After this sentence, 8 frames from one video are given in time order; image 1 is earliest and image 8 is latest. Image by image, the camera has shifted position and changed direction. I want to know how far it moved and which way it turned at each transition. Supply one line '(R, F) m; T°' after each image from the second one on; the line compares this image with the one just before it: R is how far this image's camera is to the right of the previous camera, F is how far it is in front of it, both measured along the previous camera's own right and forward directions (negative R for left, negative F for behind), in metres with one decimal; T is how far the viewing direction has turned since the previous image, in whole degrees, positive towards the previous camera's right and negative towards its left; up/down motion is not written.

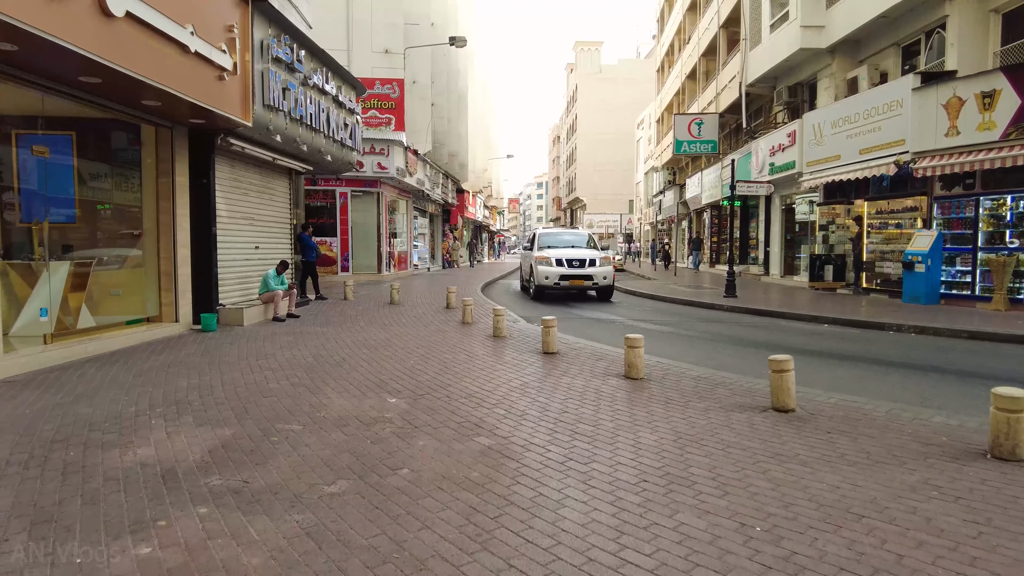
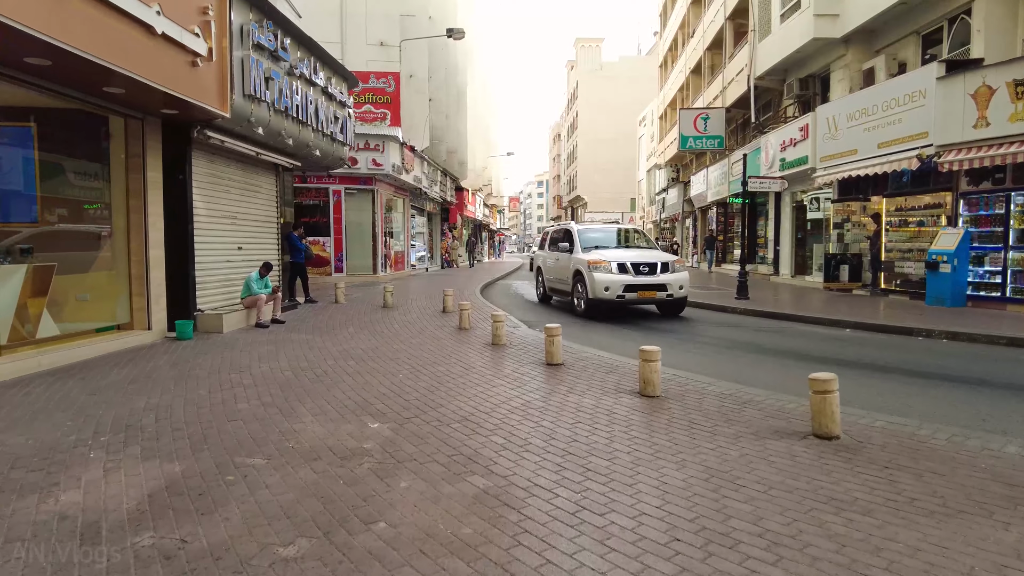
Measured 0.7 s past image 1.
(0.0, +0.8) m; 0°
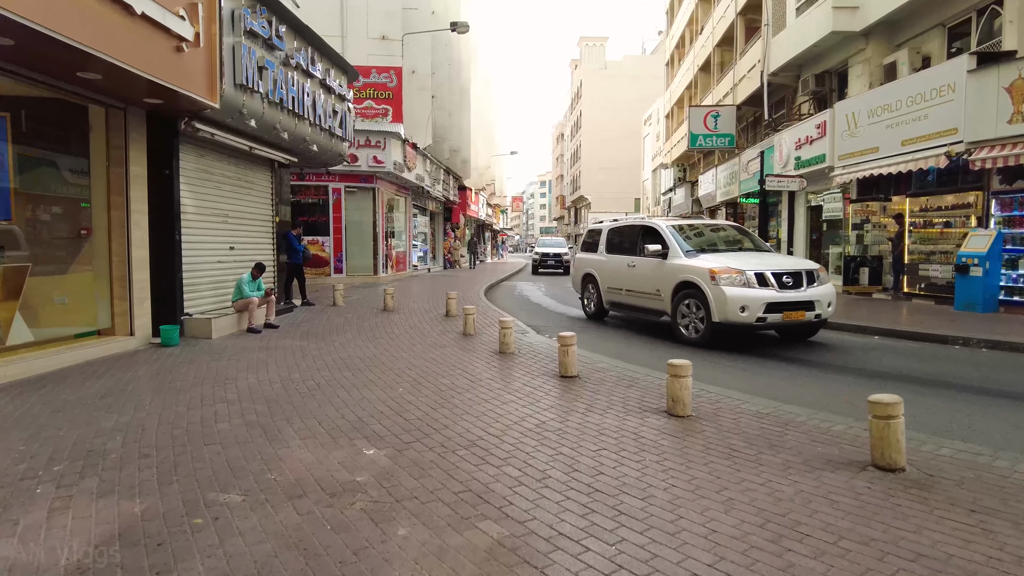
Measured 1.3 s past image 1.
(-0.1, +0.6) m; 0°
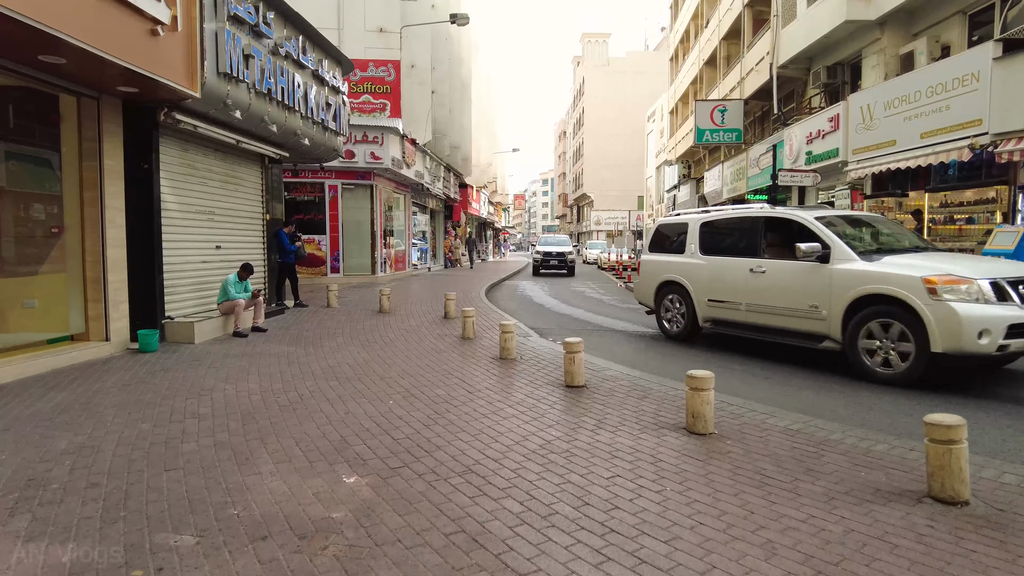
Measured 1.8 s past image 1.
(0.0, +0.6) m; 0°
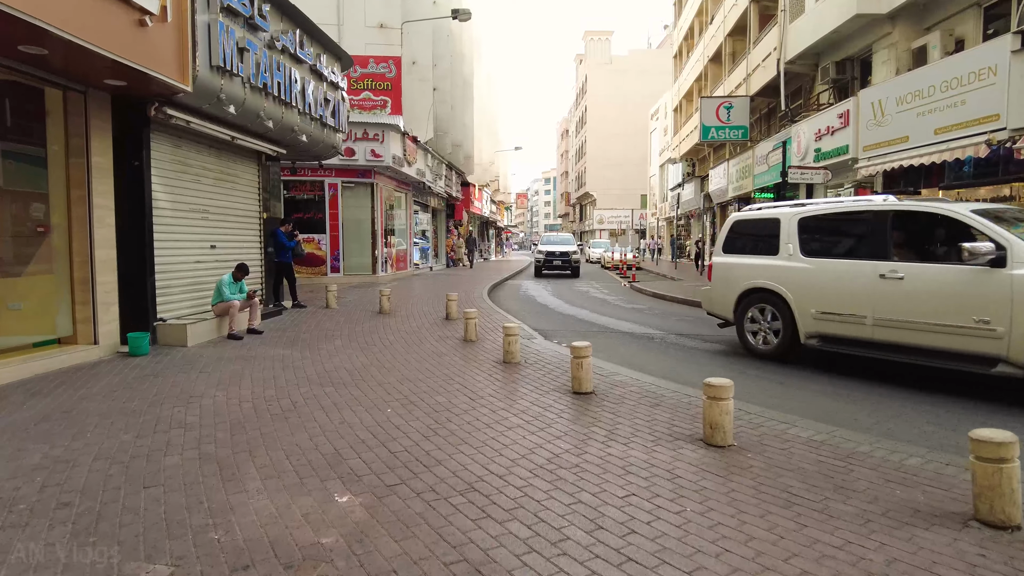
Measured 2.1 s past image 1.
(0.0, +0.3) m; 0°
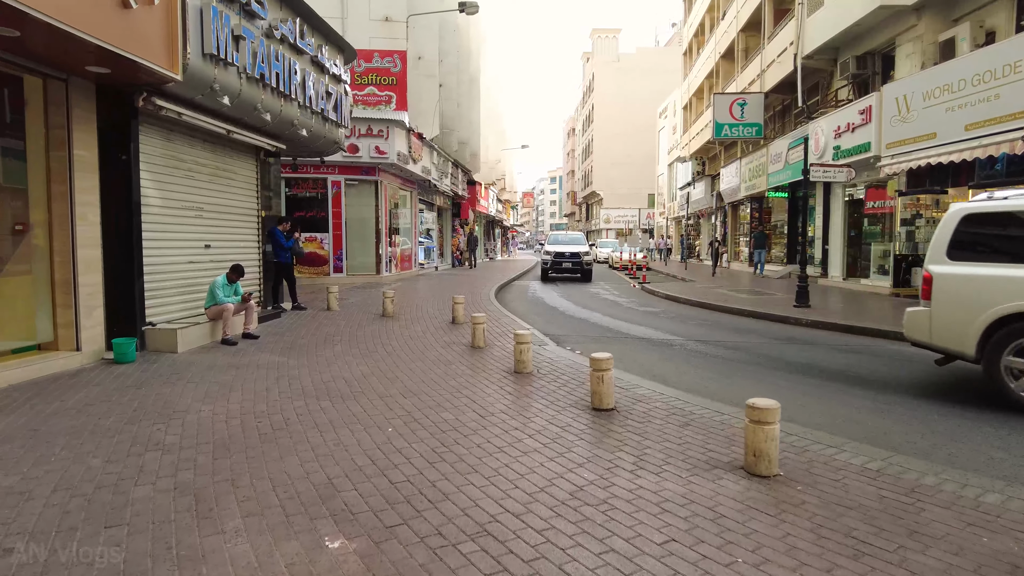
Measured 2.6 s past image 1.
(-0.1, +0.5) m; 0°
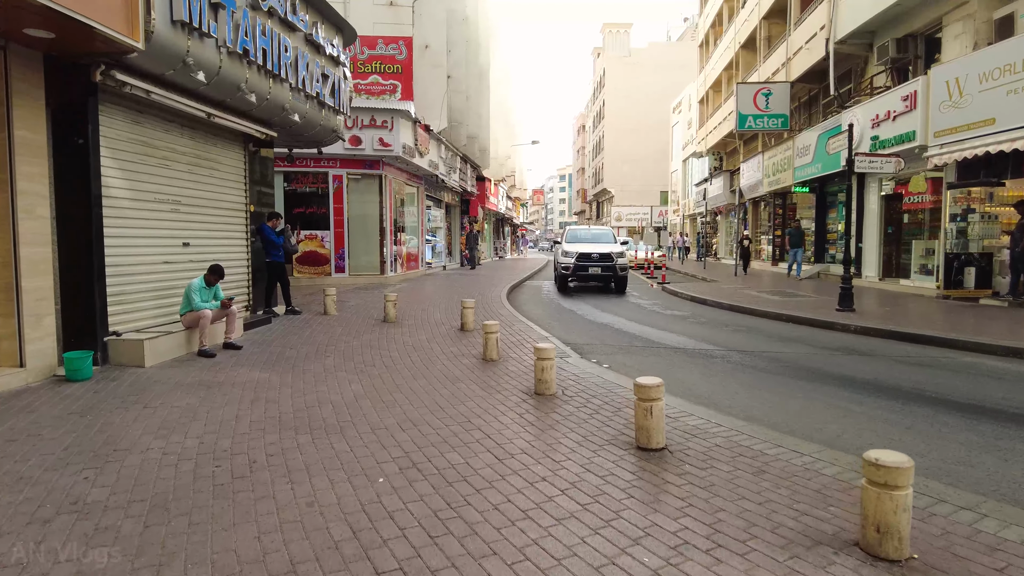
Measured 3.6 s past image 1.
(-0.1, +1.1) m; -1°
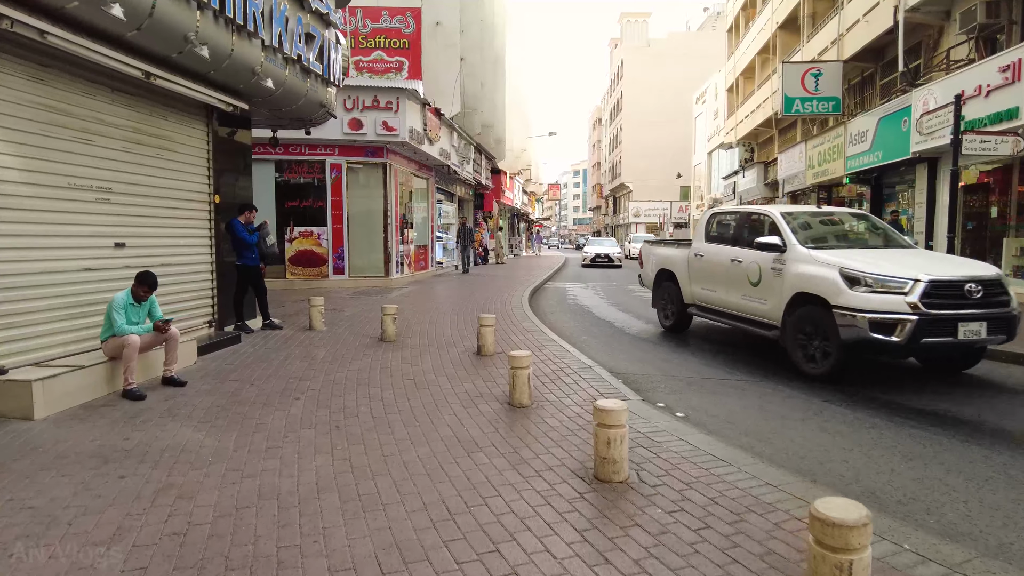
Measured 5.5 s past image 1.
(-0.2, +2.0) m; -1°
